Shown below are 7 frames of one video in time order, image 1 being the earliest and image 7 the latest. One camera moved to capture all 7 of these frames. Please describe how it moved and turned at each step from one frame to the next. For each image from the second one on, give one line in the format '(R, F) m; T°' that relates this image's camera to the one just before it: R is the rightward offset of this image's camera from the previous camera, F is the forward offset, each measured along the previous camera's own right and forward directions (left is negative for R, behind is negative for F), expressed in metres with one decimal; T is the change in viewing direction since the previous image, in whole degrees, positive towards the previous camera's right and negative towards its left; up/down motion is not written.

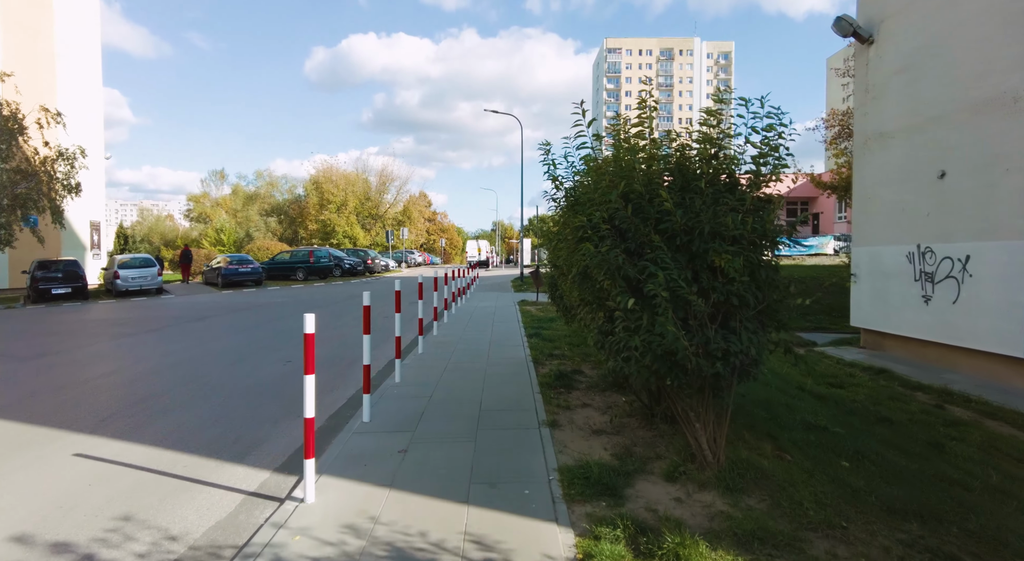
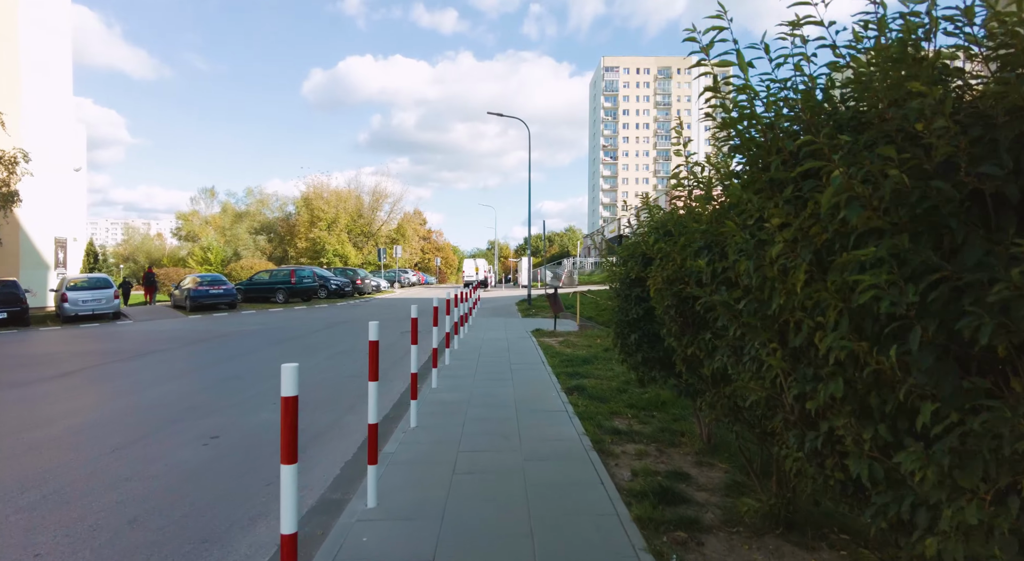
(-0.4, +2.7) m; +1°
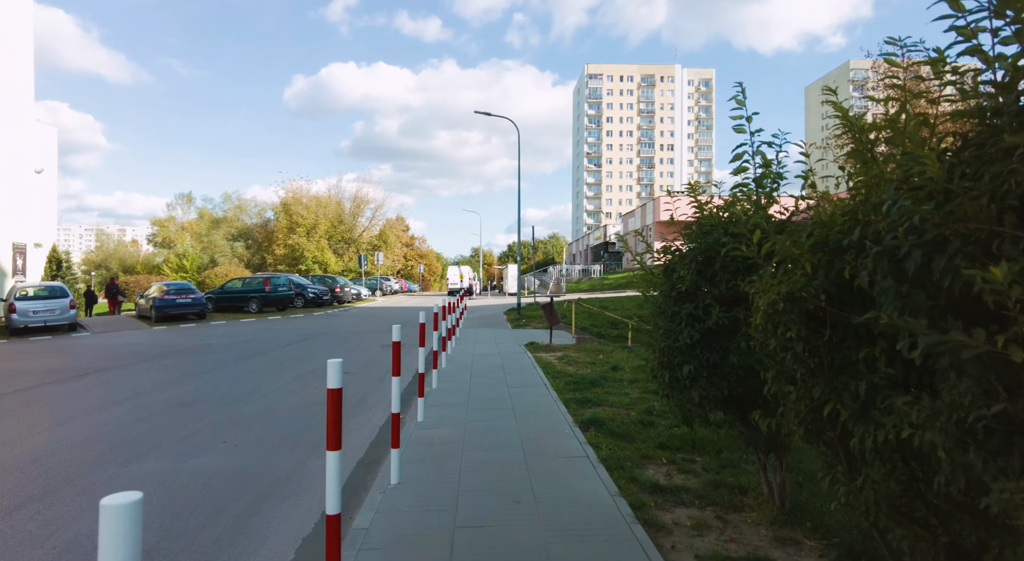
(-0.2, +1.1) m; +2°
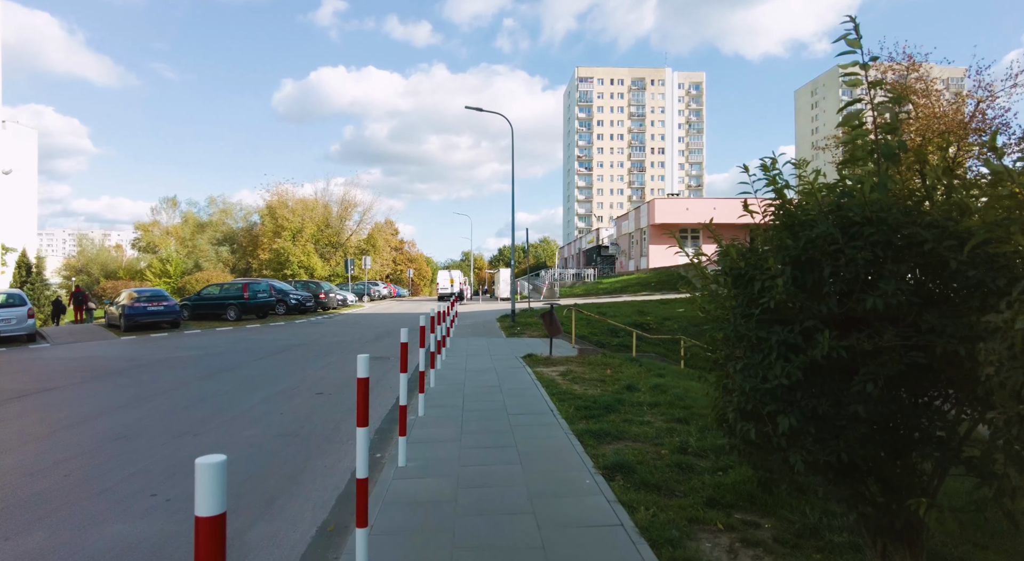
(-0.1, +1.1) m; +1°
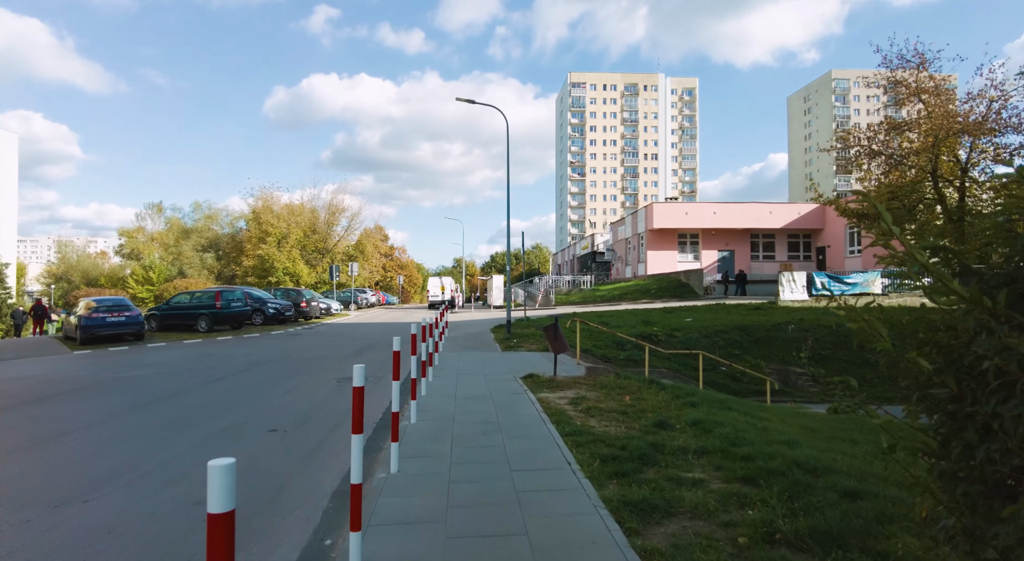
(-0.1, +1.5) m; +1°
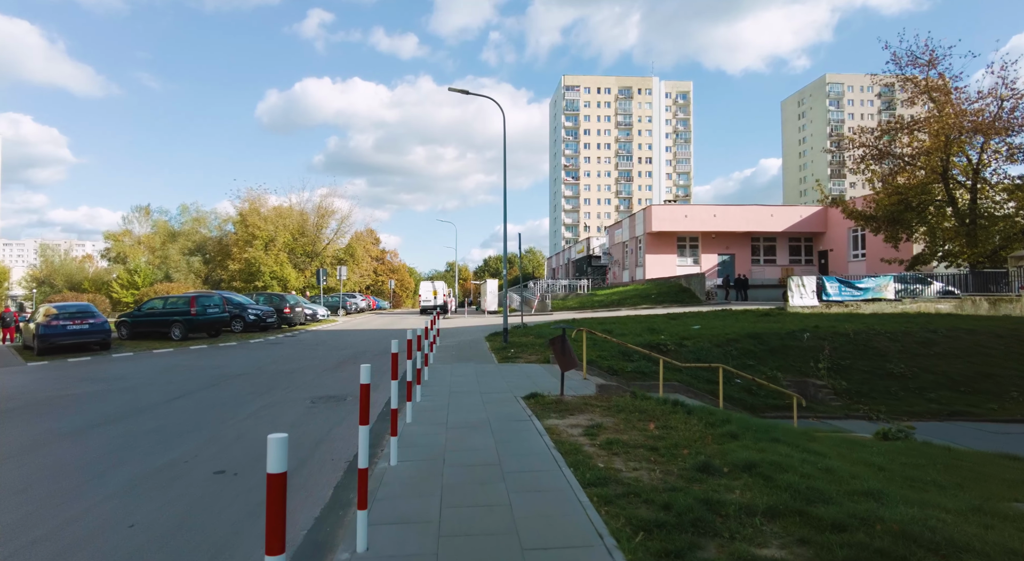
(-0.1, +1.2) m; +1°
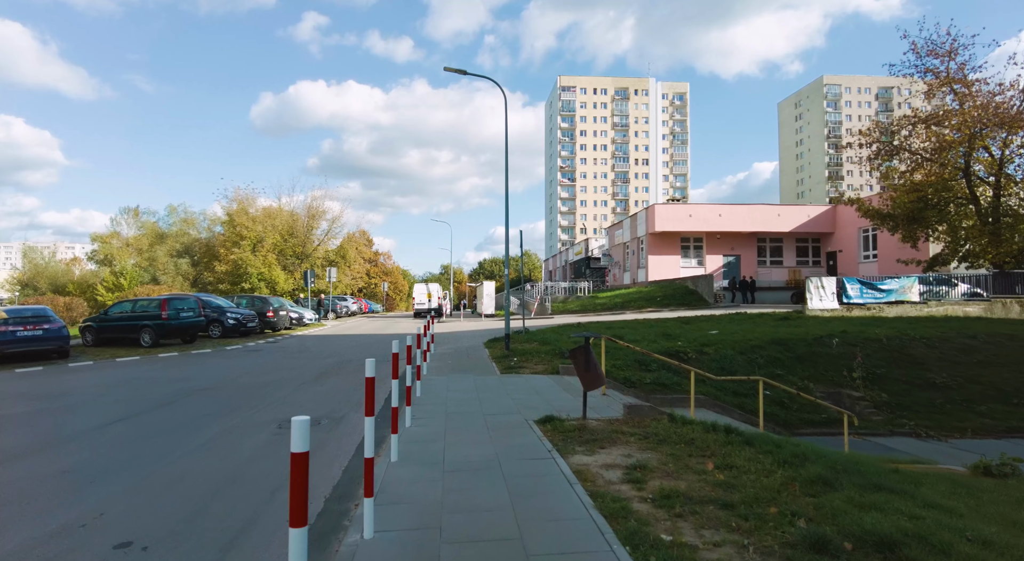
(-0.2, +1.5) m; +1°
